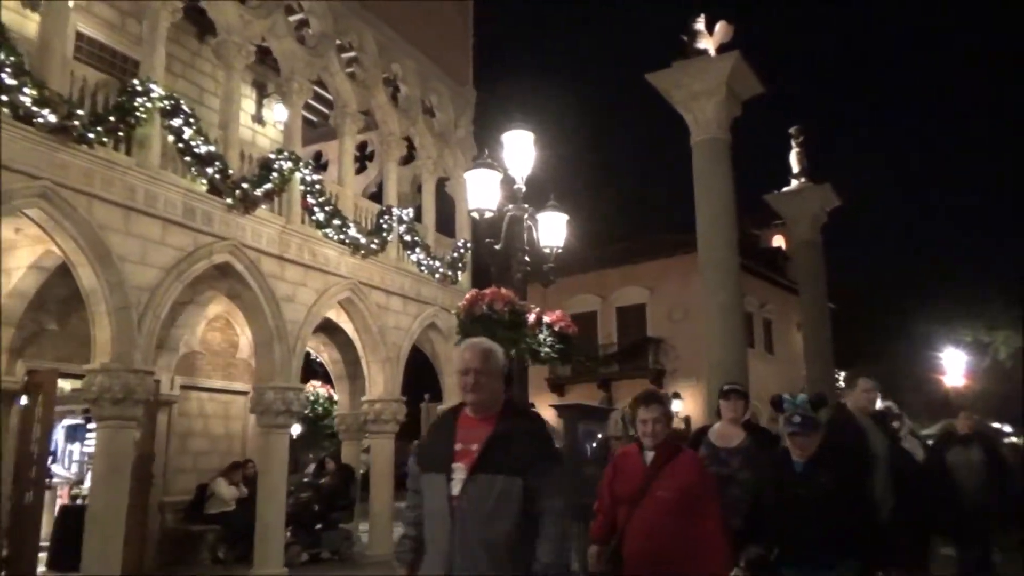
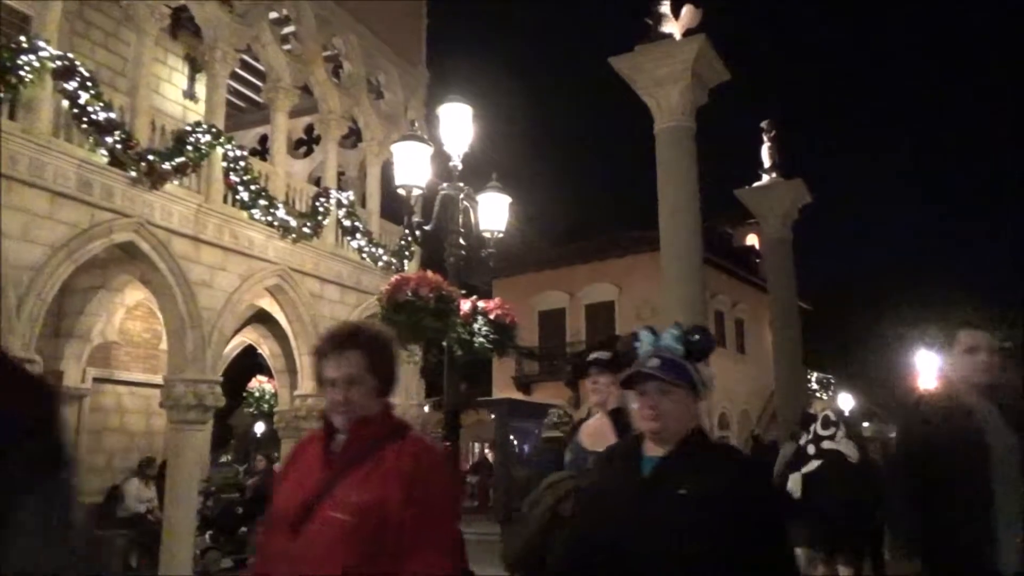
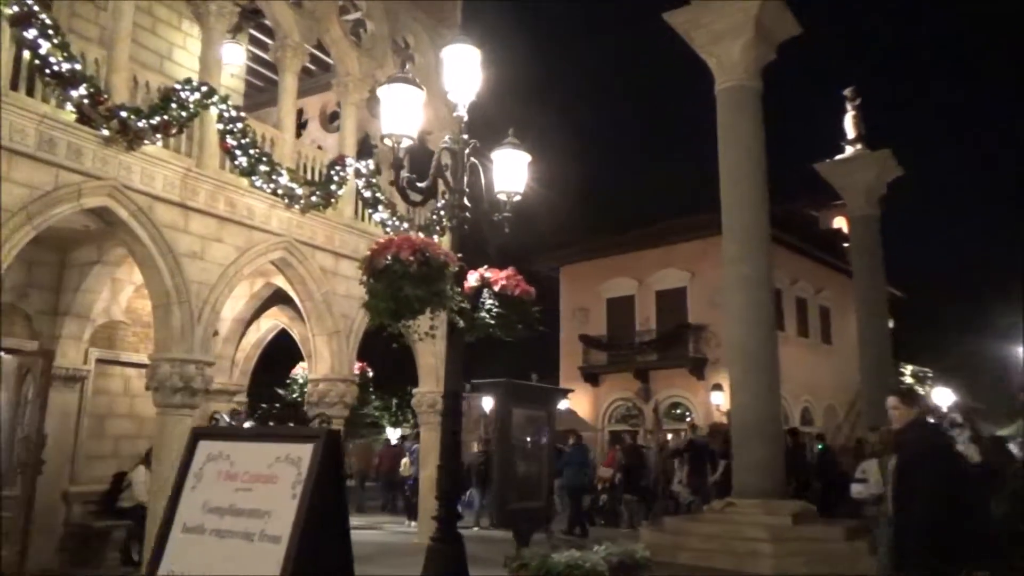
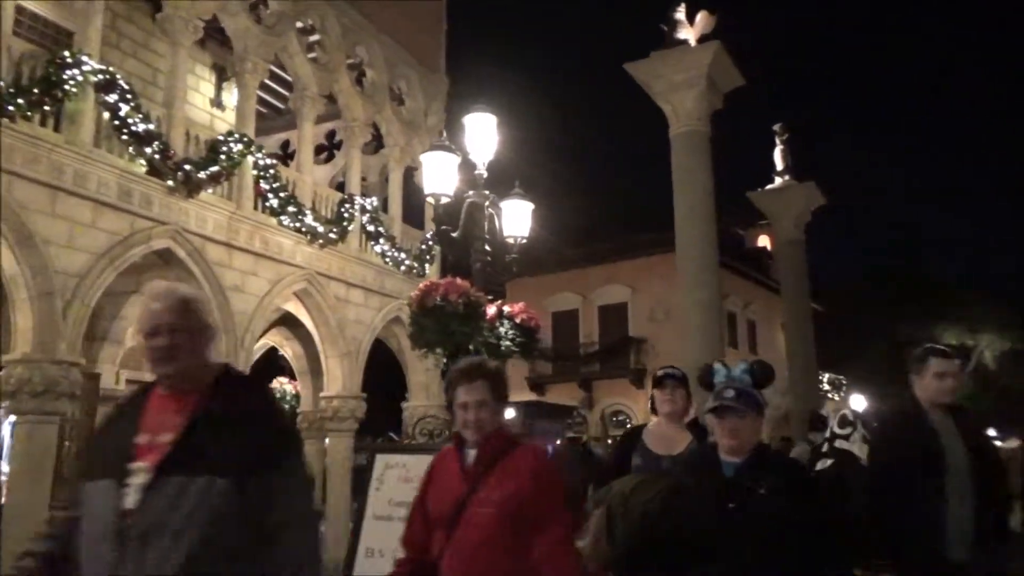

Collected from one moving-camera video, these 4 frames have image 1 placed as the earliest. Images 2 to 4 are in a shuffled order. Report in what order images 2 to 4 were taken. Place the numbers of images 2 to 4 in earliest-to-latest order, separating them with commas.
4, 2, 3
